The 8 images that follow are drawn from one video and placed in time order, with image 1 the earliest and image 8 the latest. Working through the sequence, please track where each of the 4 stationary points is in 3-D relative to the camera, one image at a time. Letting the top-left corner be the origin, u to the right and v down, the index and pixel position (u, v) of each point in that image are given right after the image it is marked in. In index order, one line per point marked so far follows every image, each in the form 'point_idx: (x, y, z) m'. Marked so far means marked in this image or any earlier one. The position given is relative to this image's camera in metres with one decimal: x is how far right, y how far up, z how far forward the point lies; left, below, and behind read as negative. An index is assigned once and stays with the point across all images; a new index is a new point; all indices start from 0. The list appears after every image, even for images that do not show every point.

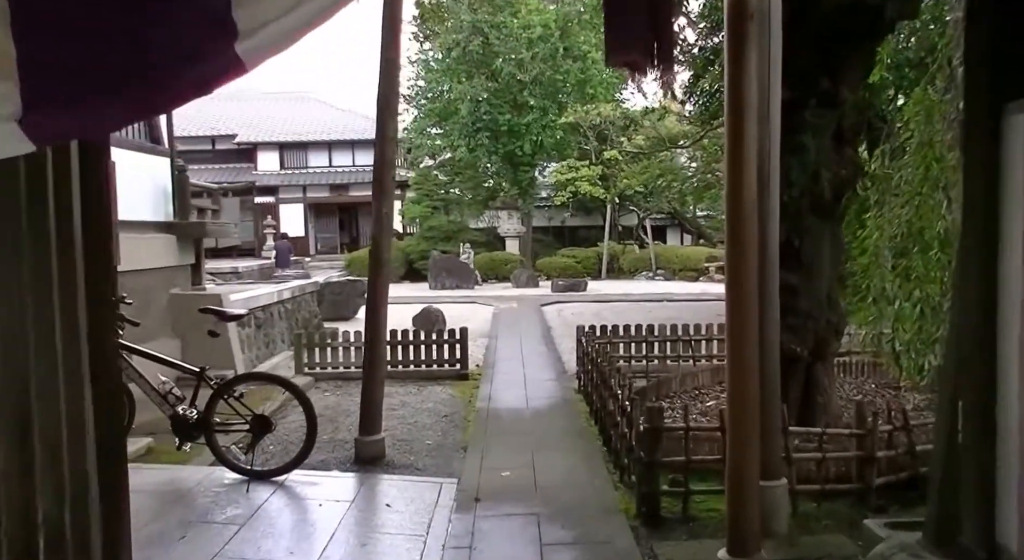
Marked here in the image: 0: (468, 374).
0: (-0.4, -1.0, +7.7) m
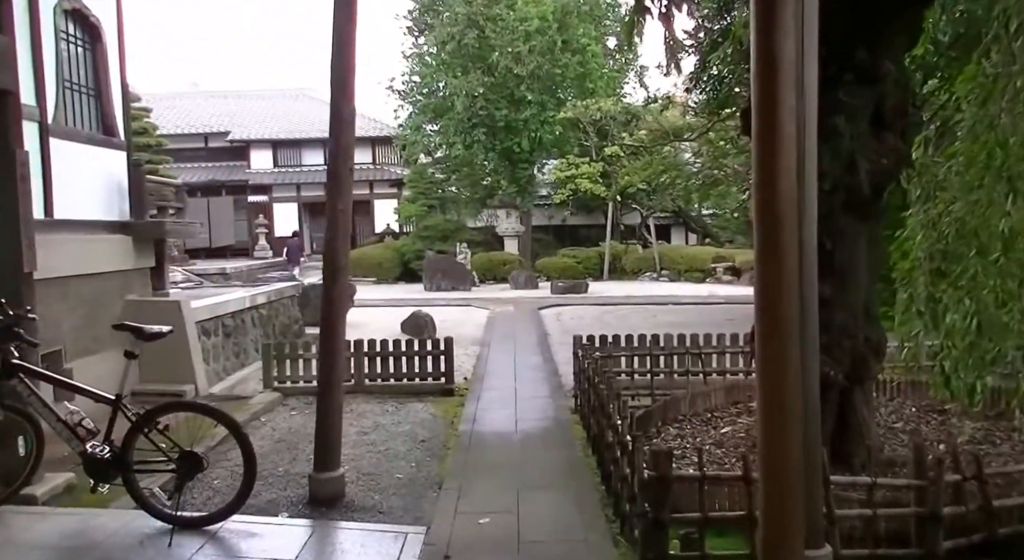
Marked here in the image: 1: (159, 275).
0: (-0.5, -1.0, +7.0) m
1: (-3.5, +0.1, +7.5) m
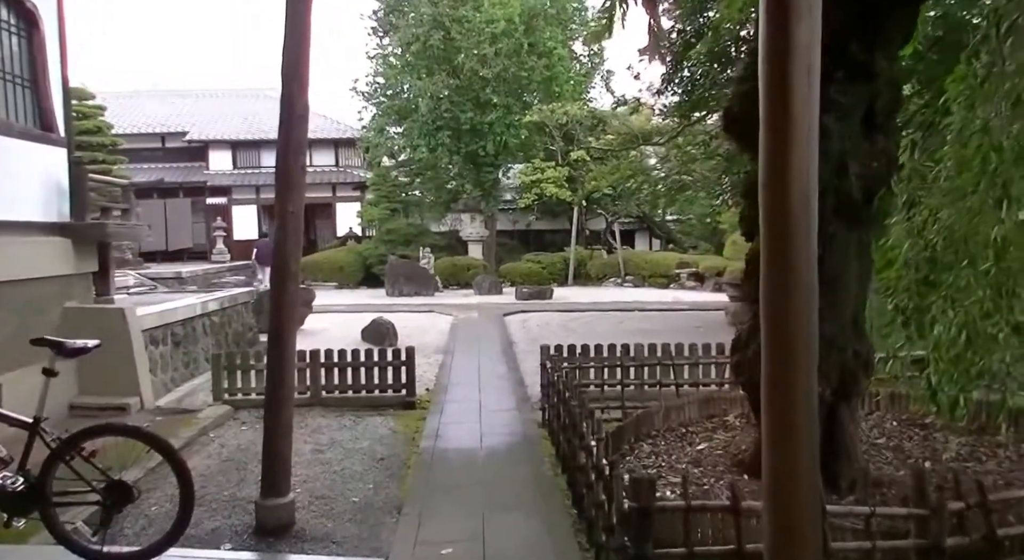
0: (-0.8, -1.1, +6.7) m
1: (-3.9, 0.0, +7.1) m
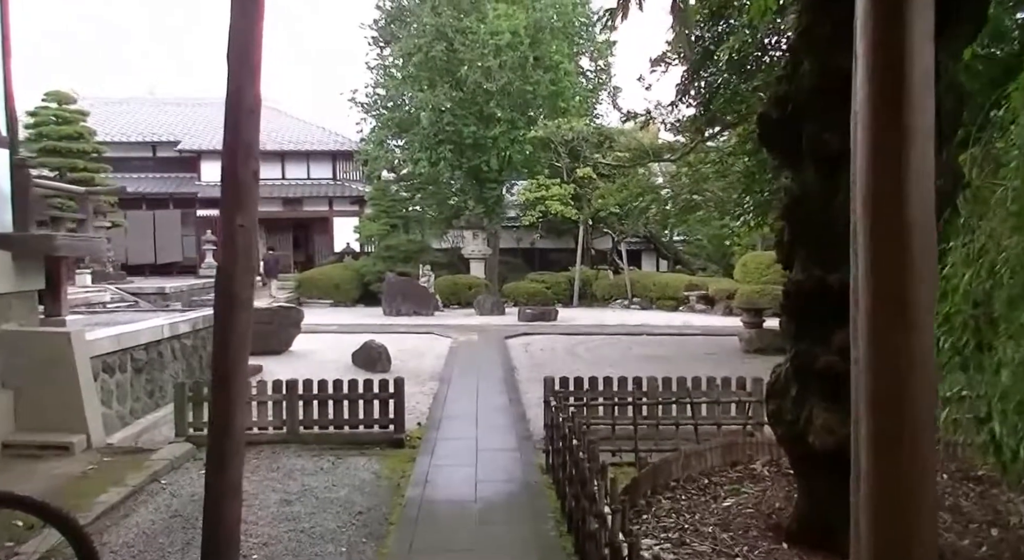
0: (-0.8, -1.3, +6.0) m
1: (-3.8, -0.1, +6.4) m
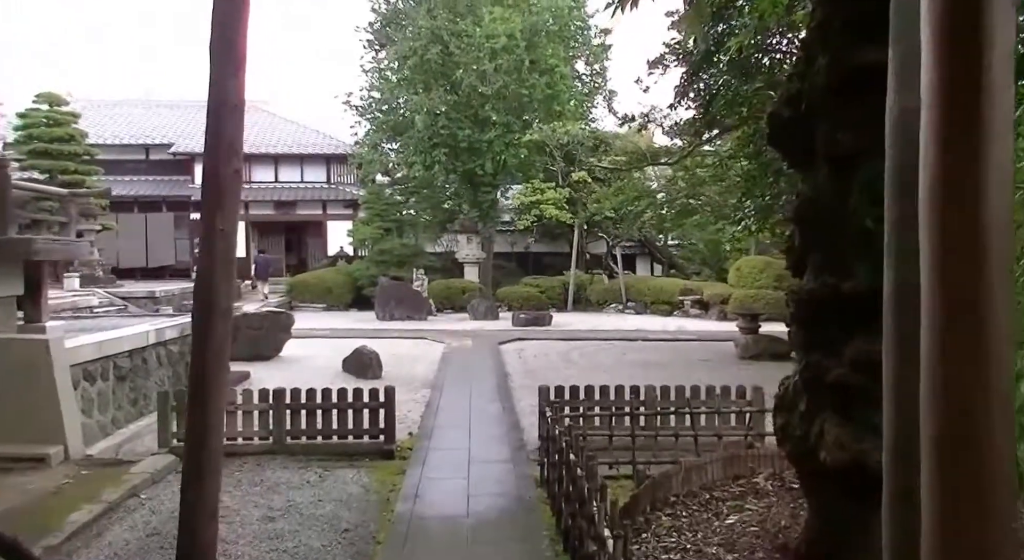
0: (-0.9, -1.3, +5.8) m
1: (-3.9, -0.2, +6.2) m
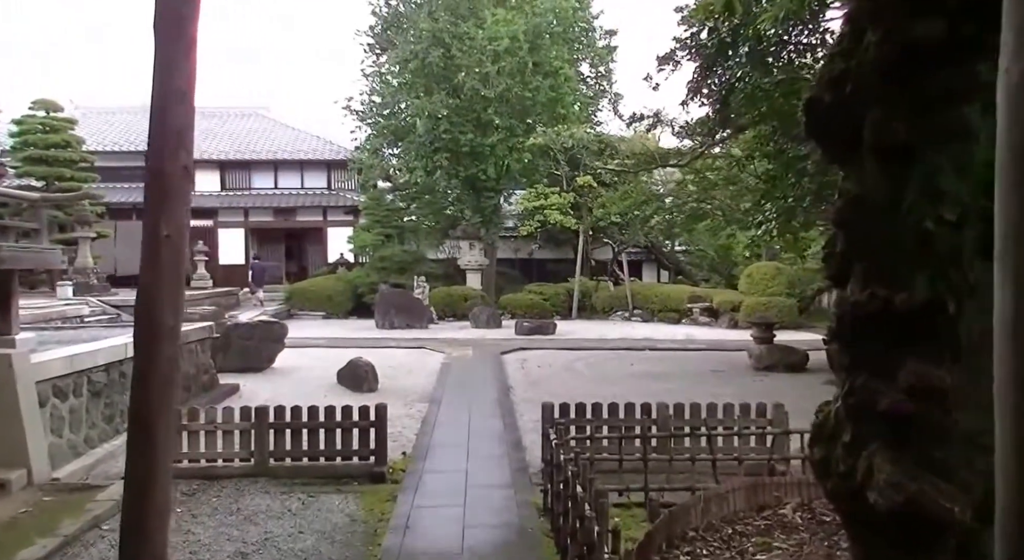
0: (-0.9, -1.4, +5.3) m
1: (-3.9, -0.3, +5.8) m
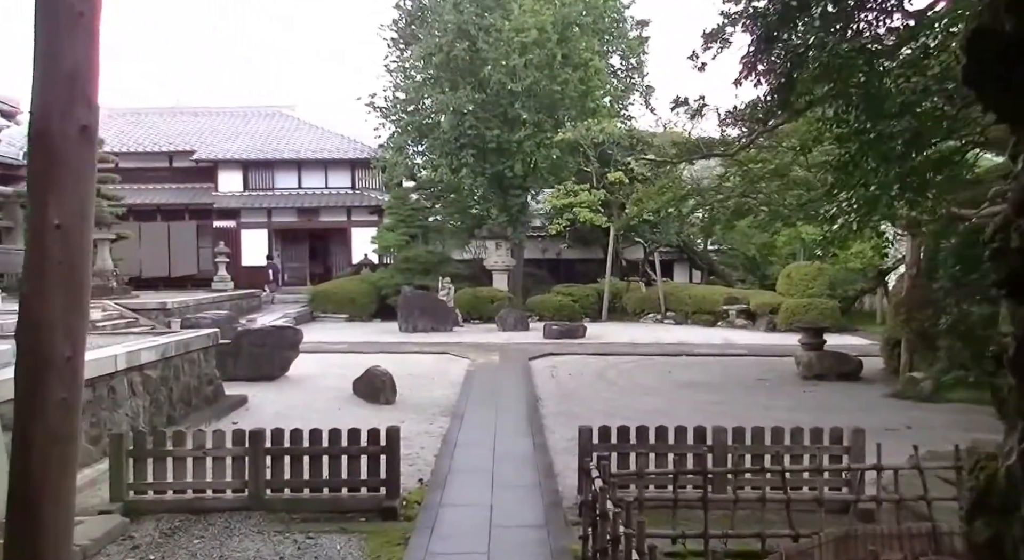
0: (-0.7, -1.4, +4.6) m
1: (-3.7, -0.3, +5.2) m
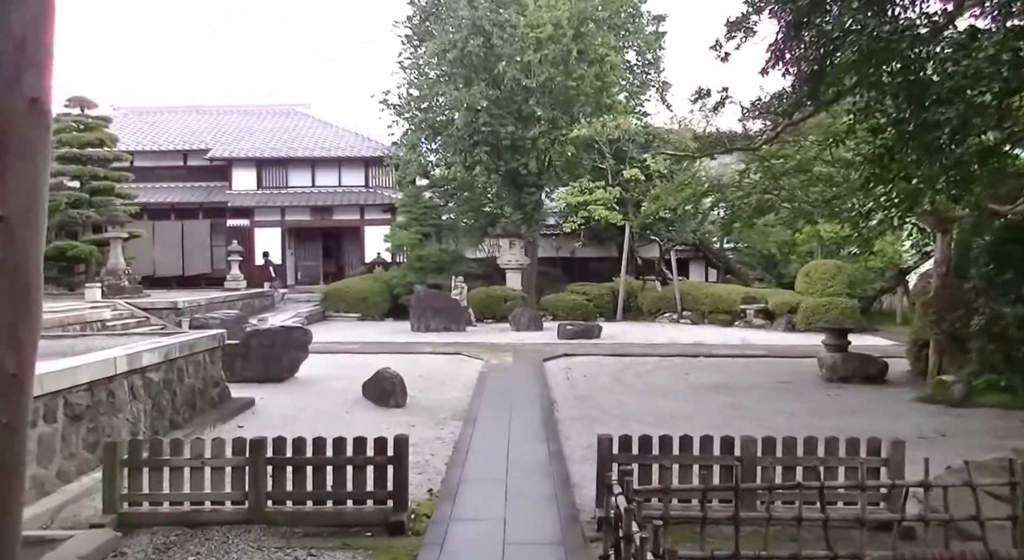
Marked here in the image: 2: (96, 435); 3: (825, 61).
0: (-0.6, -1.4, +4.4) m
1: (-3.6, -0.3, +5.0) m
2: (-3.0, -1.1, +5.4) m
3: (+2.3, +1.6, +5.7) m
